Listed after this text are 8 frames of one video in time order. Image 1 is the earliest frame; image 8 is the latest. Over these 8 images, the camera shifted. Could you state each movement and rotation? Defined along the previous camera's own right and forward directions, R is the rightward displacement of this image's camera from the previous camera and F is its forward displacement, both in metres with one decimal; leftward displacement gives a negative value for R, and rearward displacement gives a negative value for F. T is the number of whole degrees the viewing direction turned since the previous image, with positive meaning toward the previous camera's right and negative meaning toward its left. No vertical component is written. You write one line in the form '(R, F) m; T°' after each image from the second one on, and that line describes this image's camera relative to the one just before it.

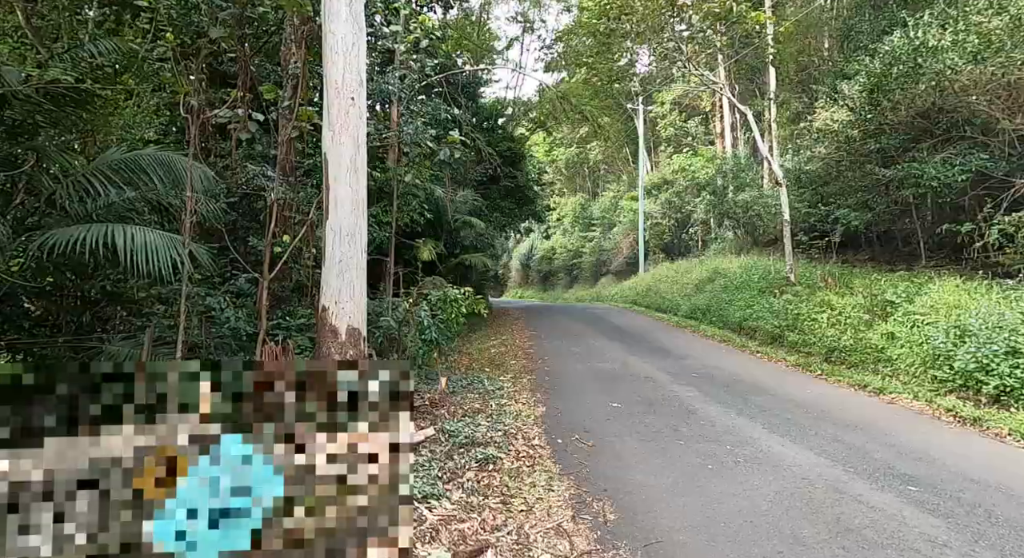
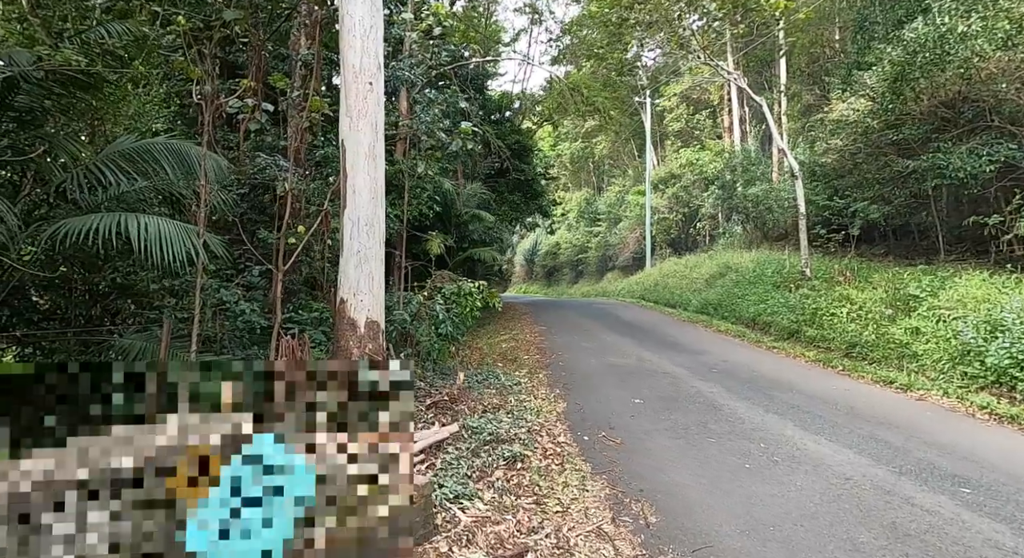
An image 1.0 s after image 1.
(-0.1, +0.2) m; 0°
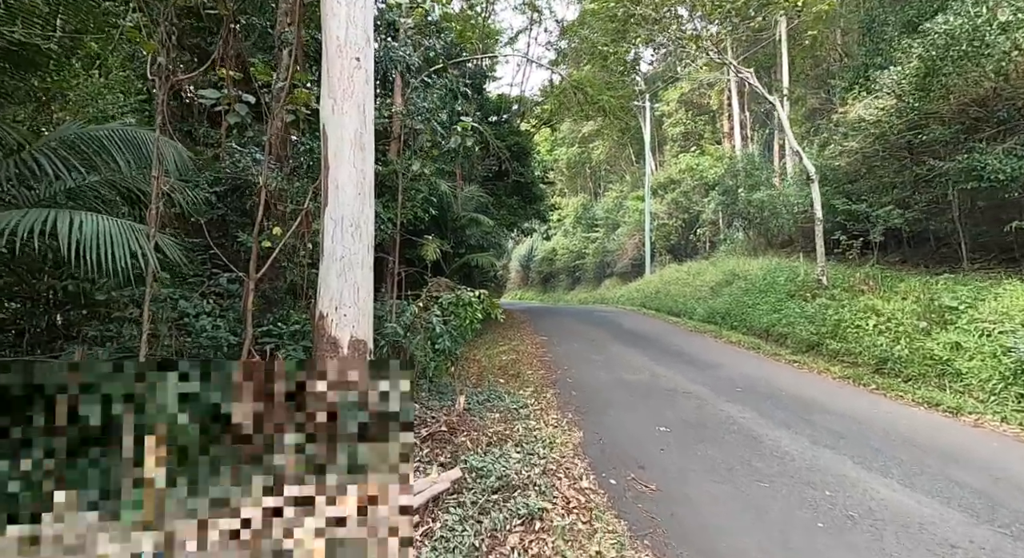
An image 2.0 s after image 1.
(-0.1, +0.7) m; +1°
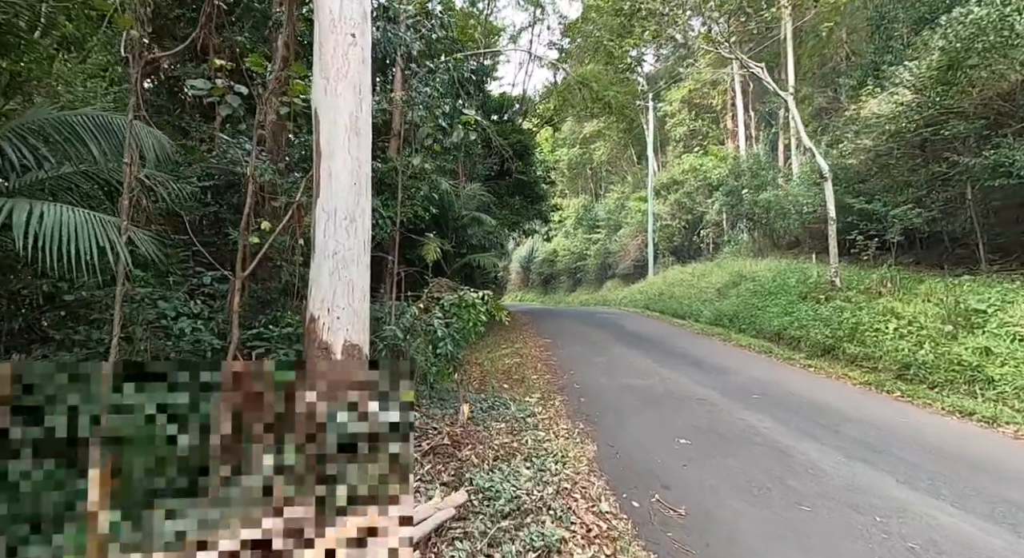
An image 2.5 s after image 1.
(-0.1, +0.4) m; 0°
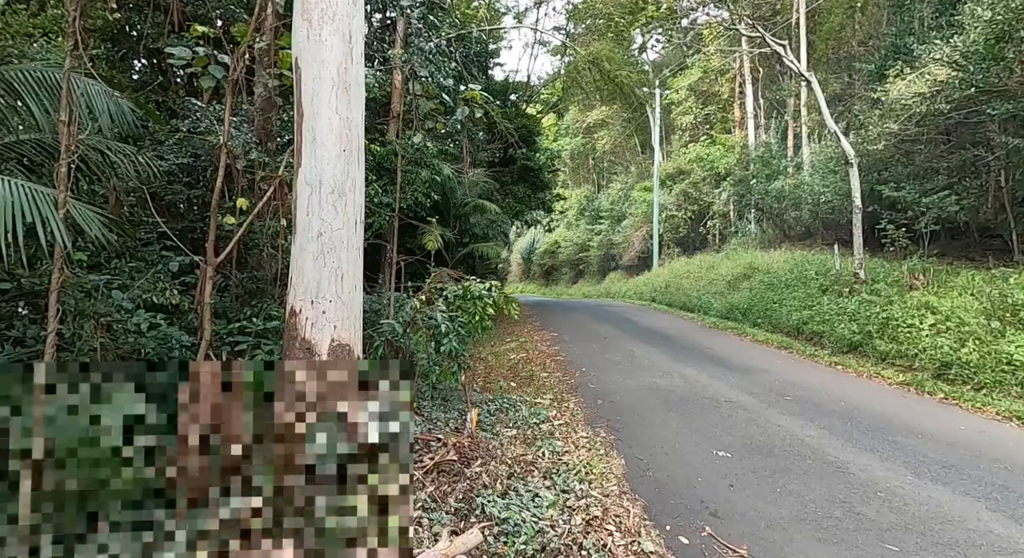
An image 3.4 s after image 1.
(-0.1, +0.6) m; 0°
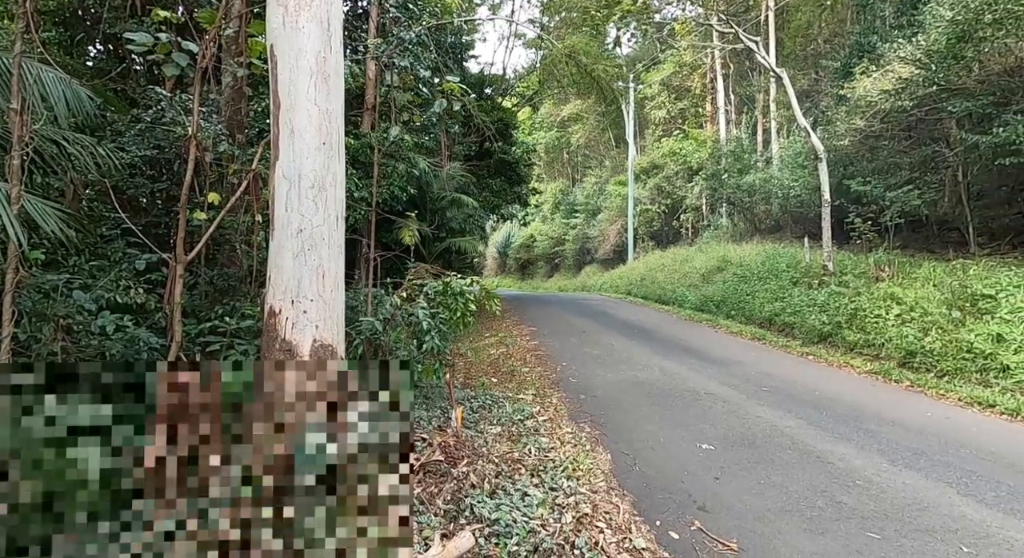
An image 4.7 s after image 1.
(-0.1, 0.0) m; +2°
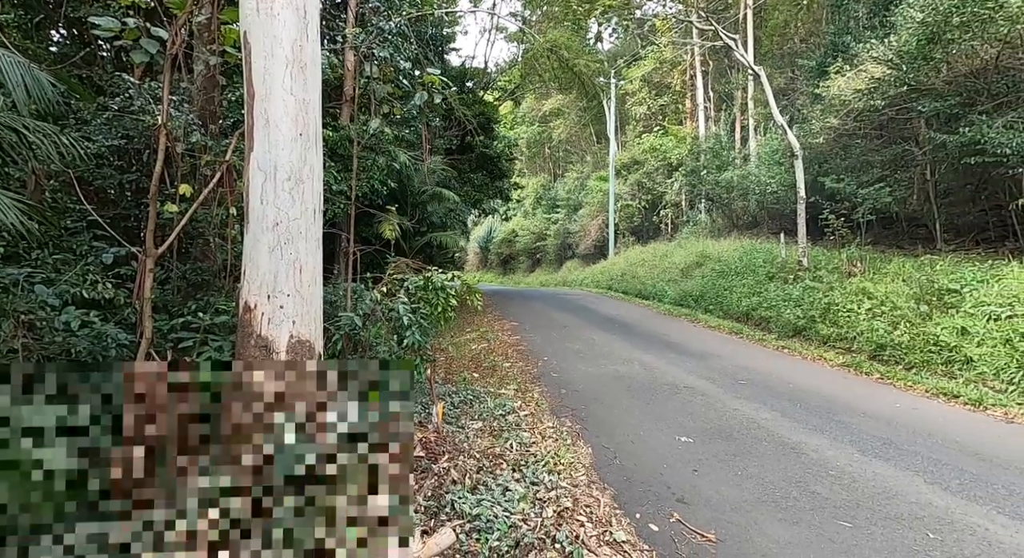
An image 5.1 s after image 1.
(0.0, 0.0) m; +2°
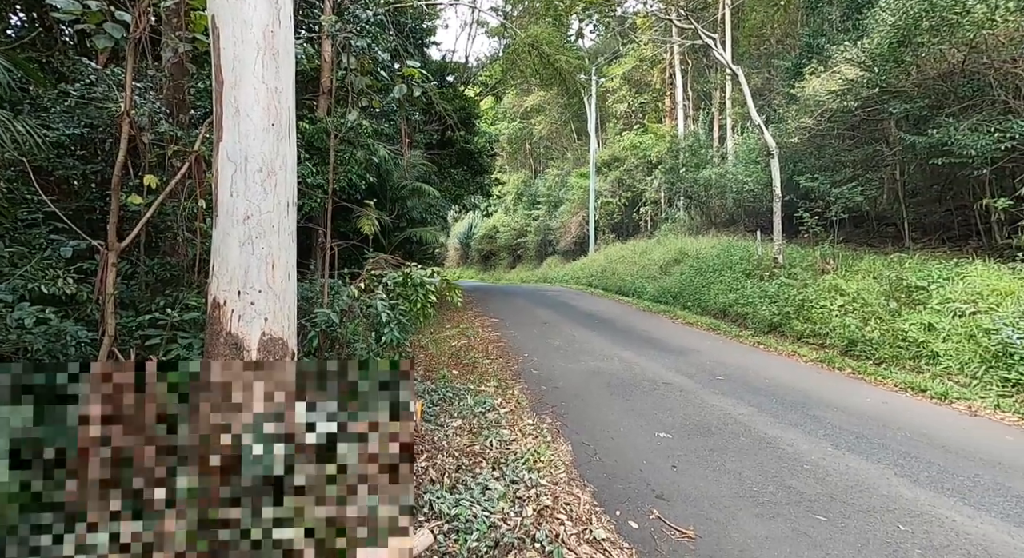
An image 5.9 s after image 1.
(0.0, +0.1) m; +2°
